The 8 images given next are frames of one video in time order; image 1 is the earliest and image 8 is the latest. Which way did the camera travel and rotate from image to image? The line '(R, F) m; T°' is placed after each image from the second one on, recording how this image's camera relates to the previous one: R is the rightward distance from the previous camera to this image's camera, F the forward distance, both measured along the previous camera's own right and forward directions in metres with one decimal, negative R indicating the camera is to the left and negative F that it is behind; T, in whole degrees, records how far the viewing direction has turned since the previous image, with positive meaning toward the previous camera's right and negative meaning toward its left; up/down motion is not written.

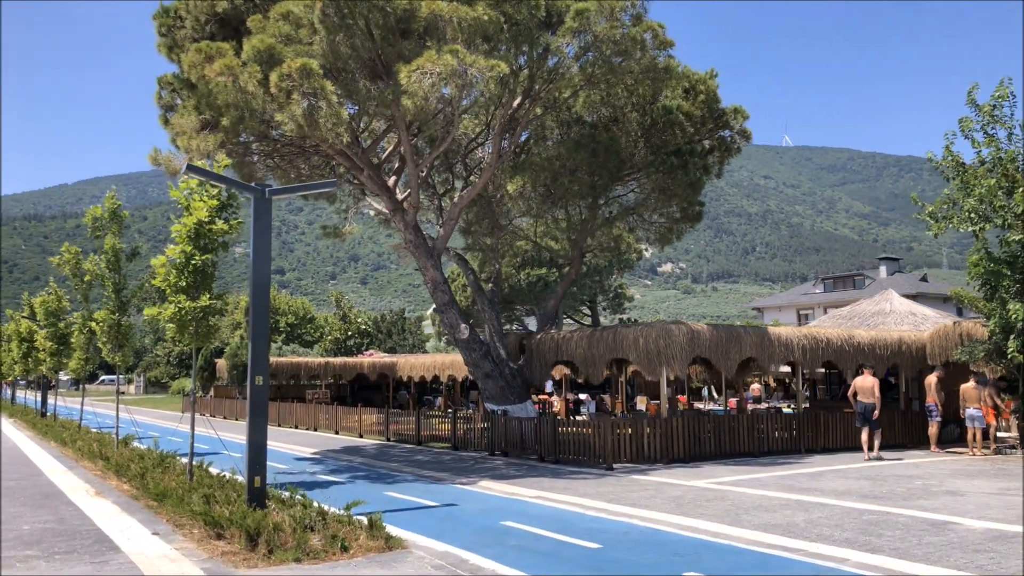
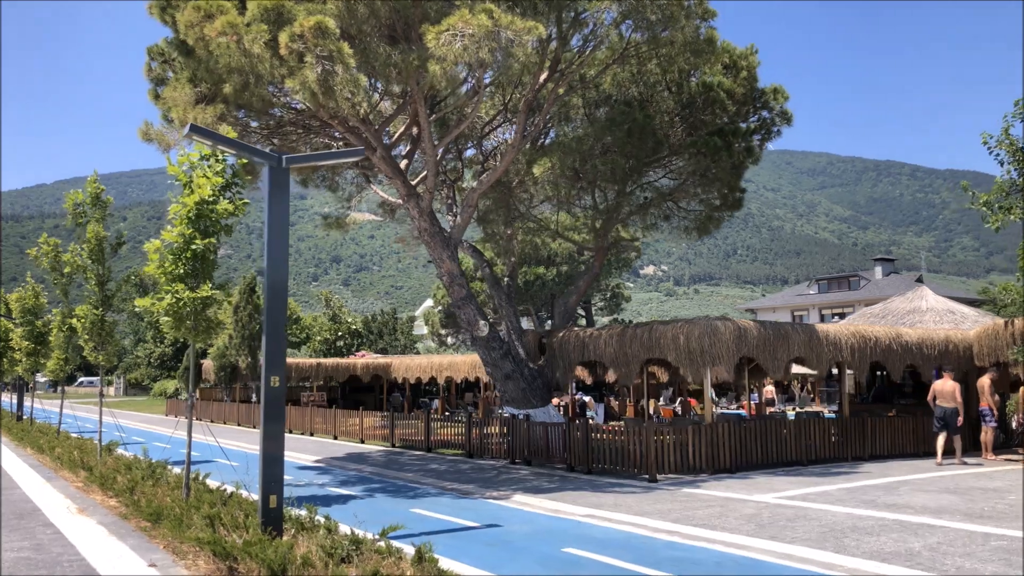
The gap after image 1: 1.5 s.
(-0.8, +1.6) m; +1°
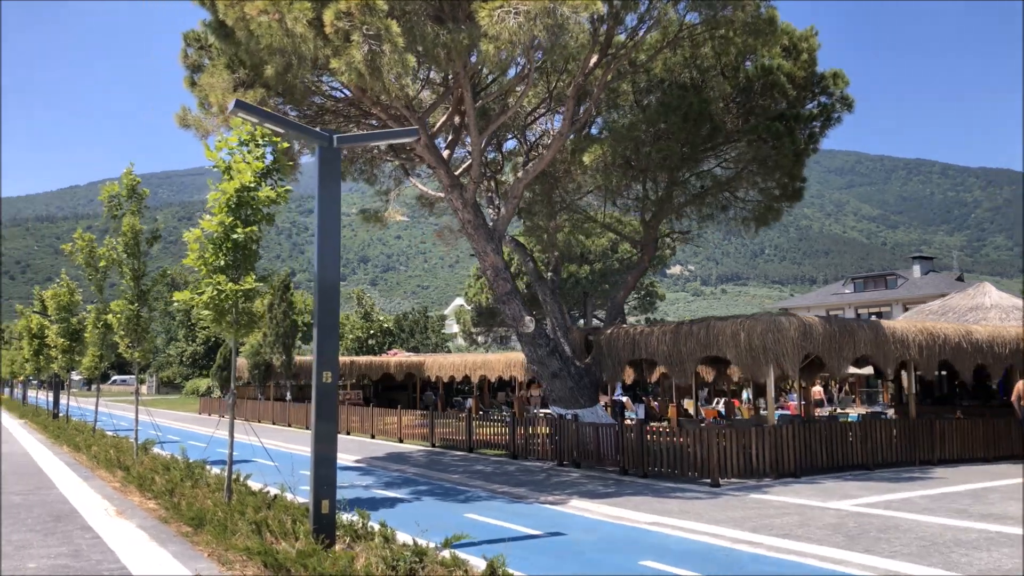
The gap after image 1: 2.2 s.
(-0.4, +0.7) m; -2°
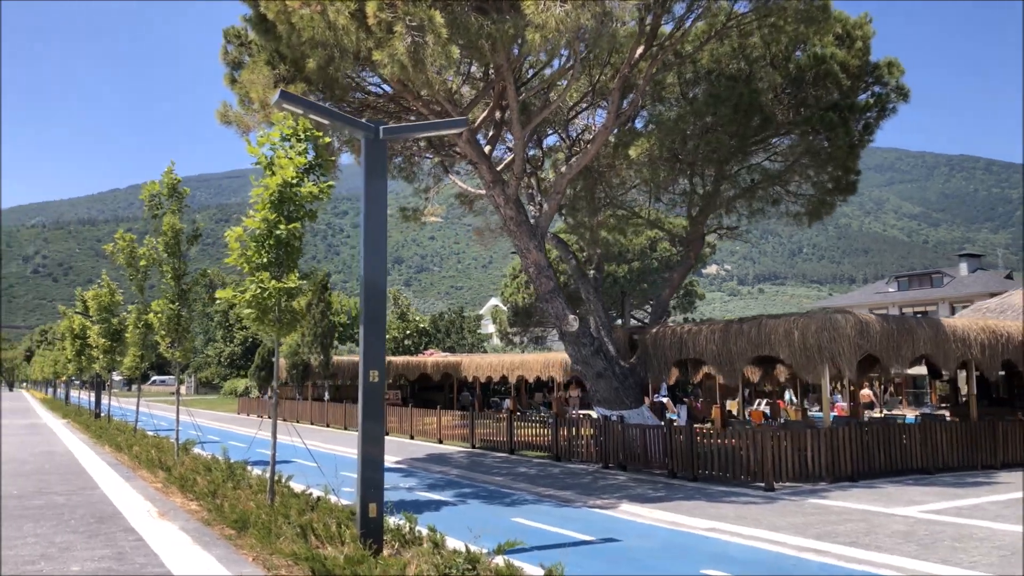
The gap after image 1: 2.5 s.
(-0.2, +0.3) m; -2°
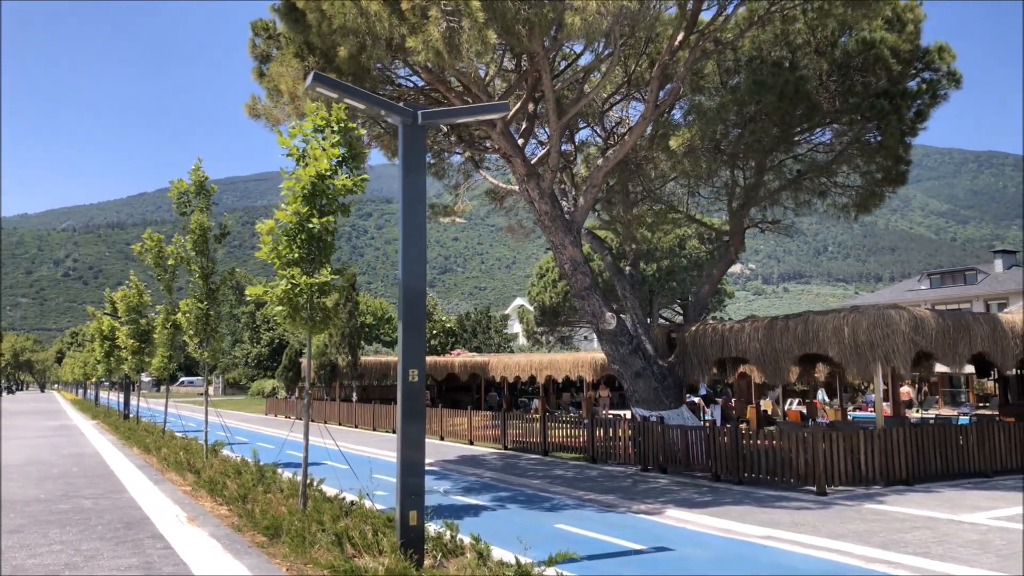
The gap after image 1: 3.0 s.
(-0.2, +0.5) m; -2°
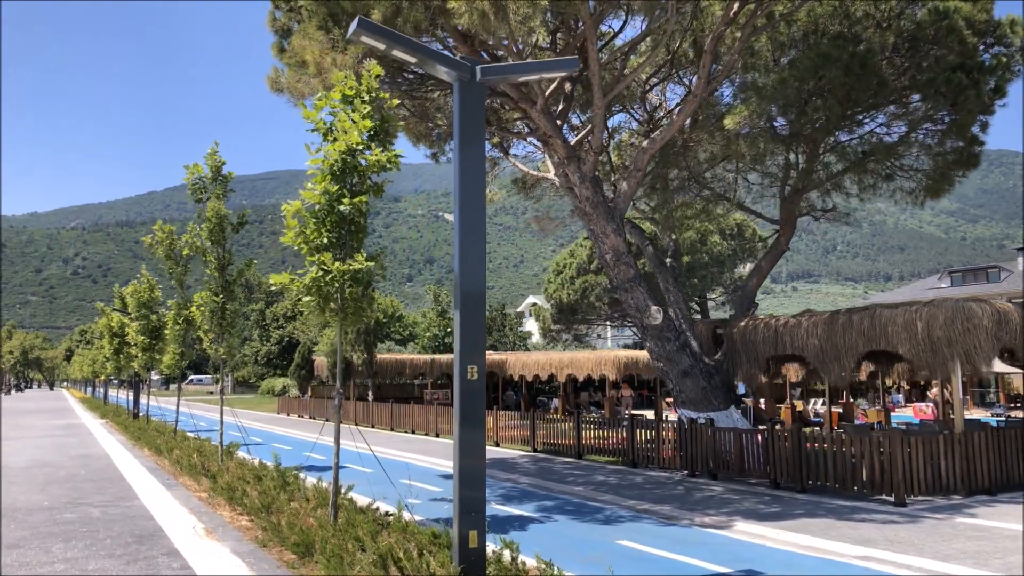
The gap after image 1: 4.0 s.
(-0.5, +1.1) m; 0°
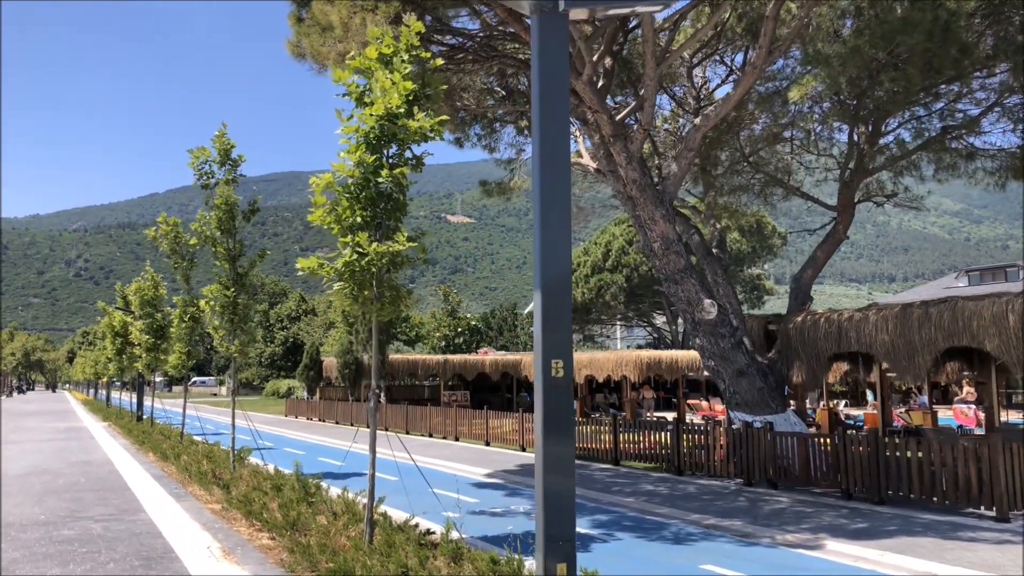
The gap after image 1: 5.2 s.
(-0.6, +1.2) m; 0°
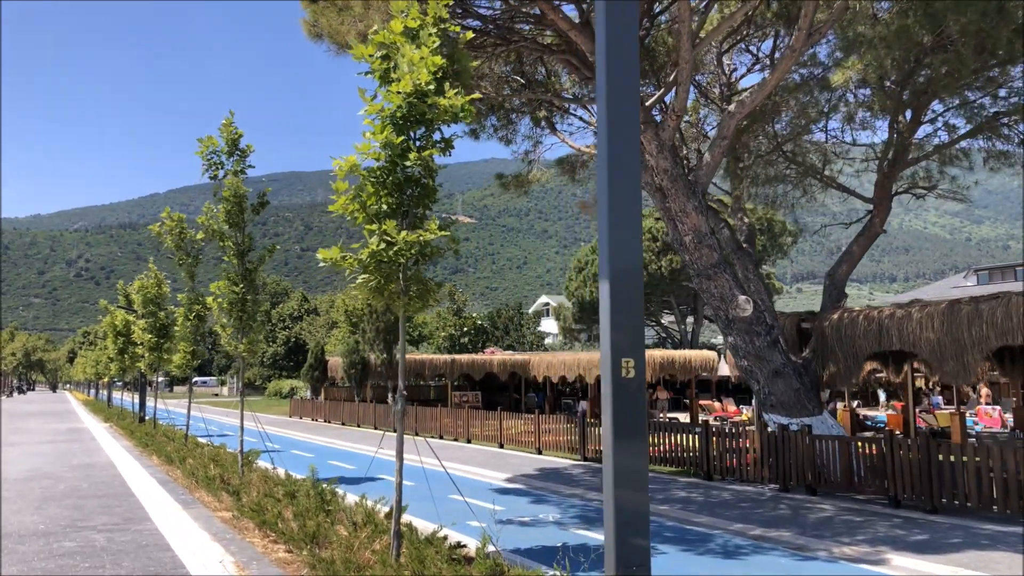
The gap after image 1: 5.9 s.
(-0.3, +0.7) m; 0°
